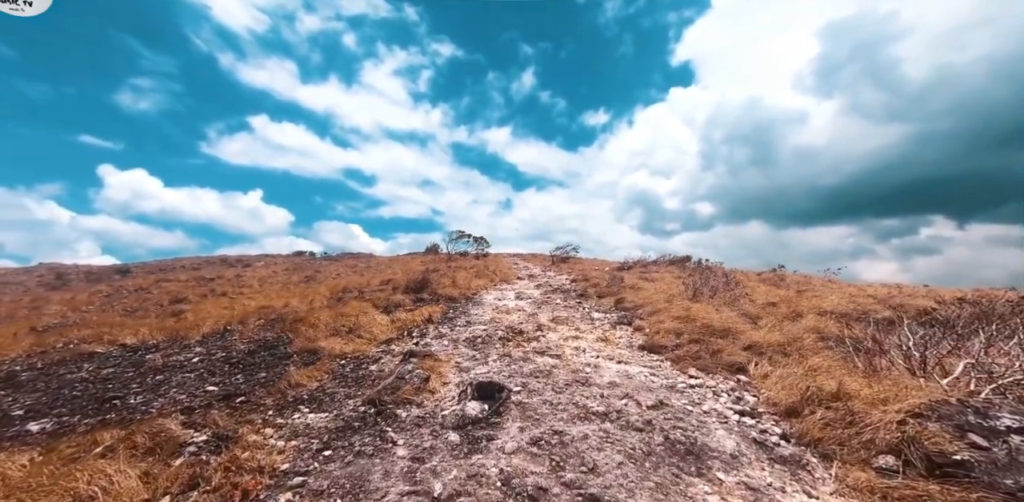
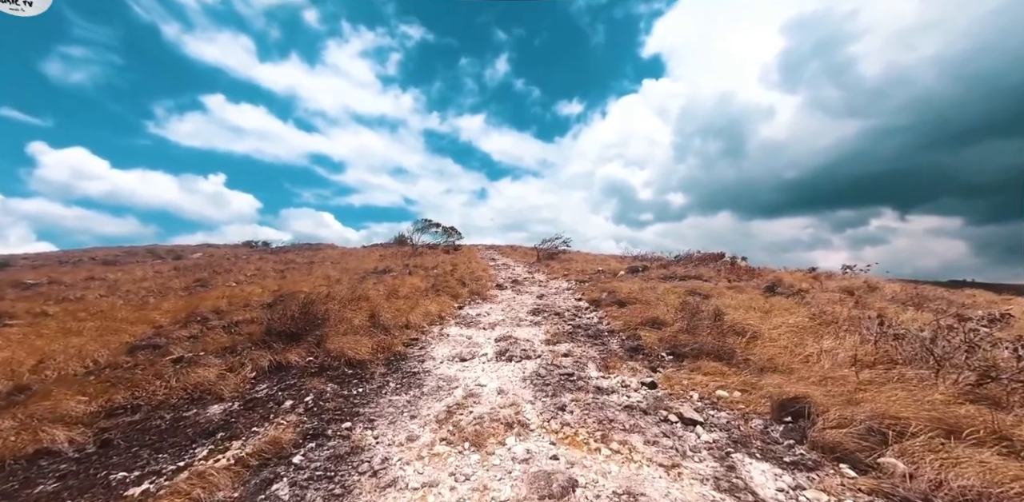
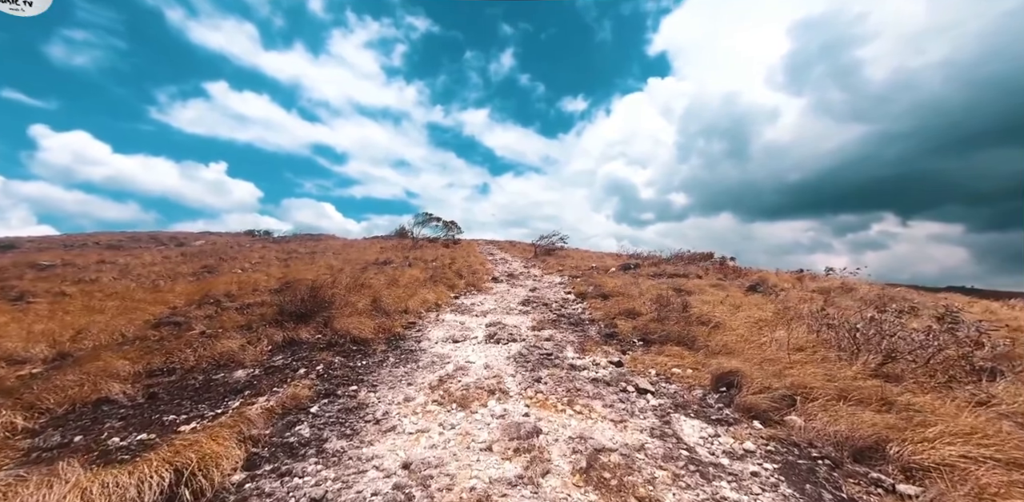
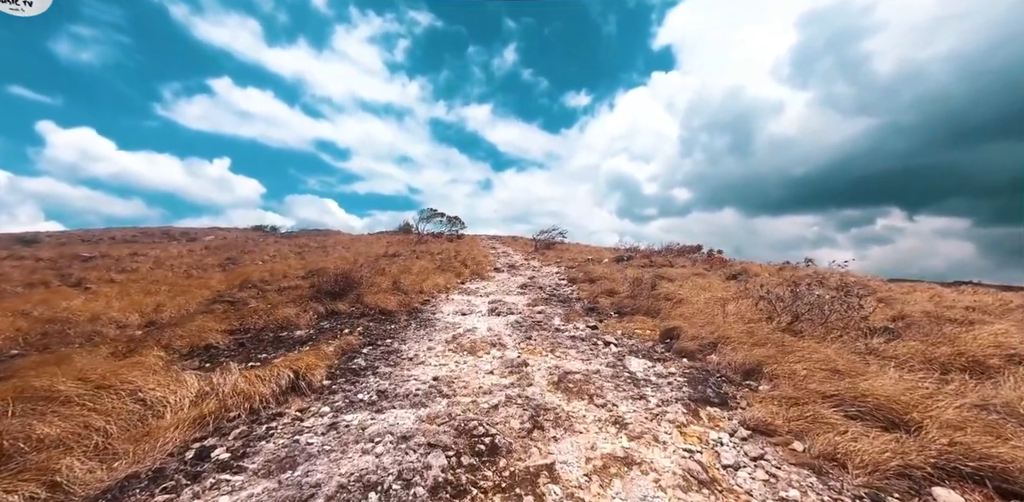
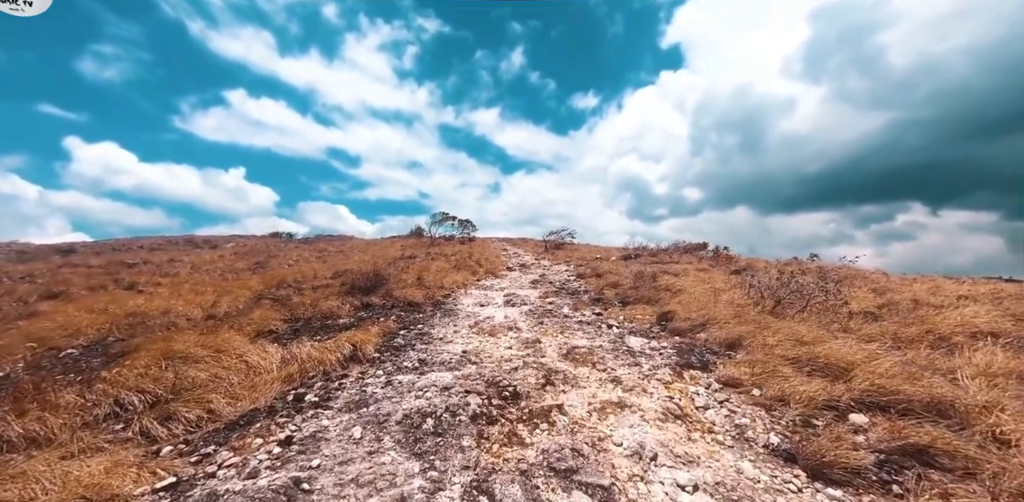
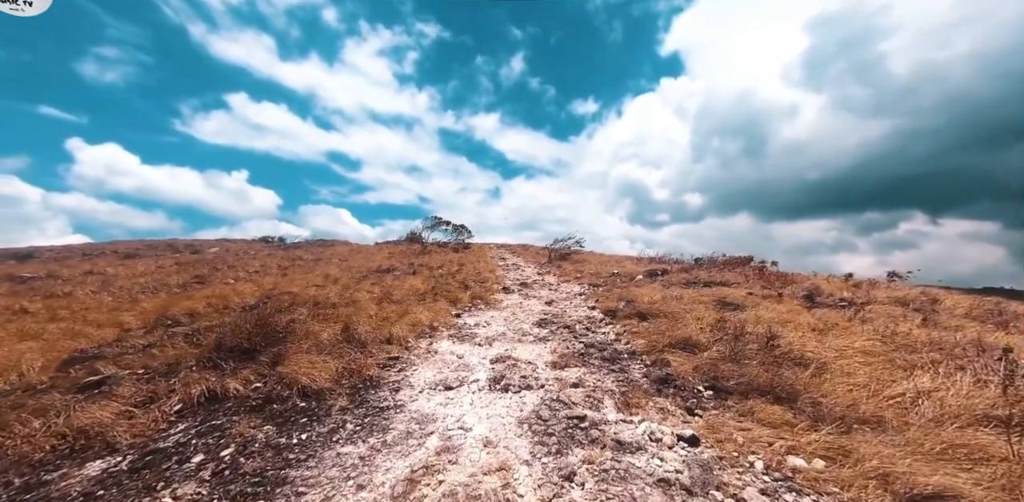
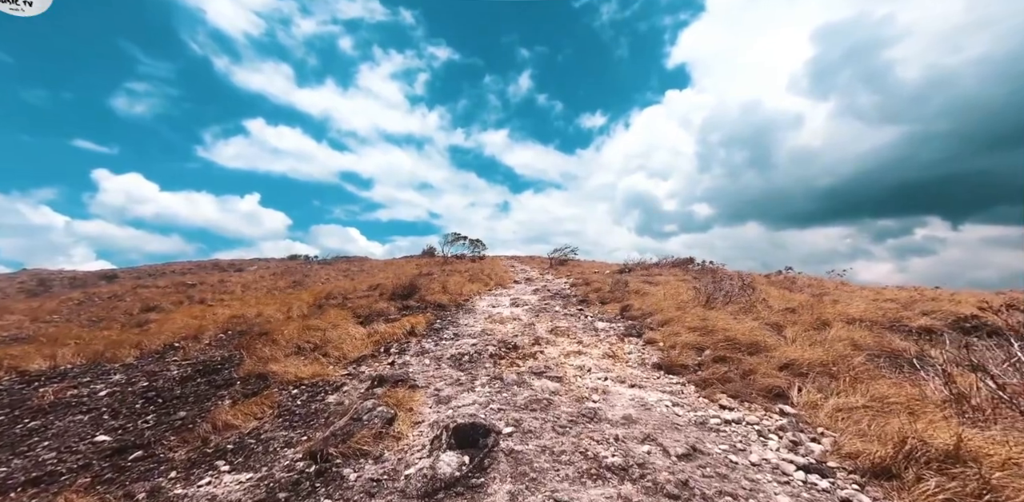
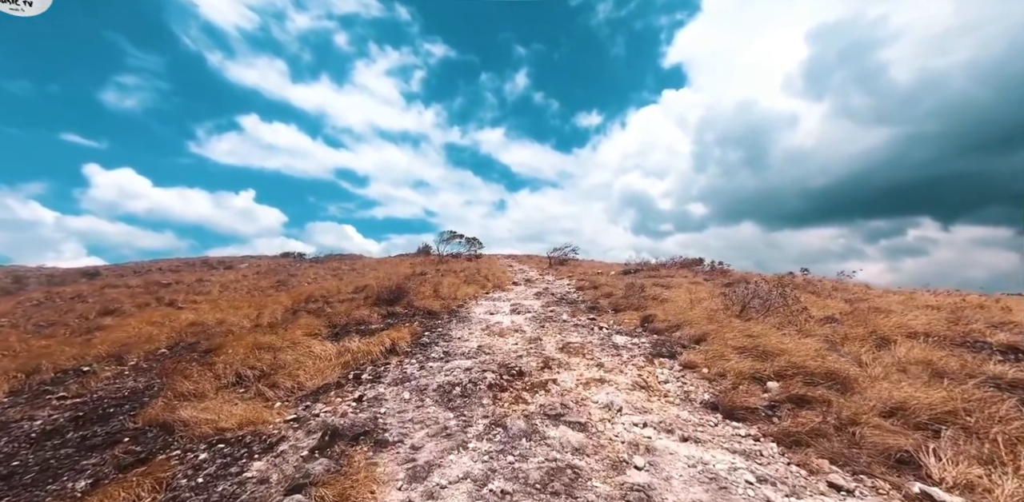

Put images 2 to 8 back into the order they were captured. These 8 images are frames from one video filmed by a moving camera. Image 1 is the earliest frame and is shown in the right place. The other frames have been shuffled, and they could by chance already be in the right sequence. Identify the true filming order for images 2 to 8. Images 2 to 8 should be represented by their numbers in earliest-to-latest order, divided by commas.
7, 8, 5, 4, 3, 2, 6
